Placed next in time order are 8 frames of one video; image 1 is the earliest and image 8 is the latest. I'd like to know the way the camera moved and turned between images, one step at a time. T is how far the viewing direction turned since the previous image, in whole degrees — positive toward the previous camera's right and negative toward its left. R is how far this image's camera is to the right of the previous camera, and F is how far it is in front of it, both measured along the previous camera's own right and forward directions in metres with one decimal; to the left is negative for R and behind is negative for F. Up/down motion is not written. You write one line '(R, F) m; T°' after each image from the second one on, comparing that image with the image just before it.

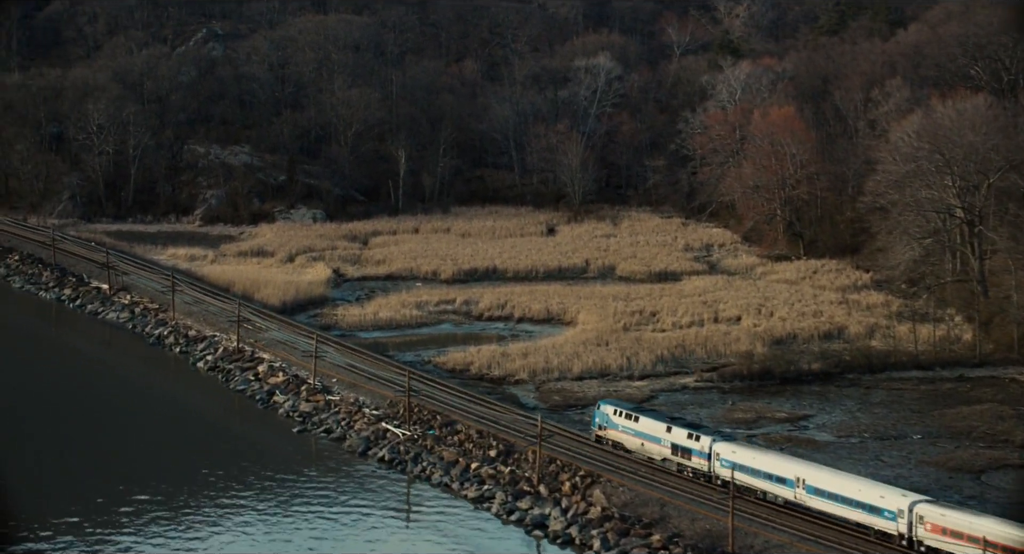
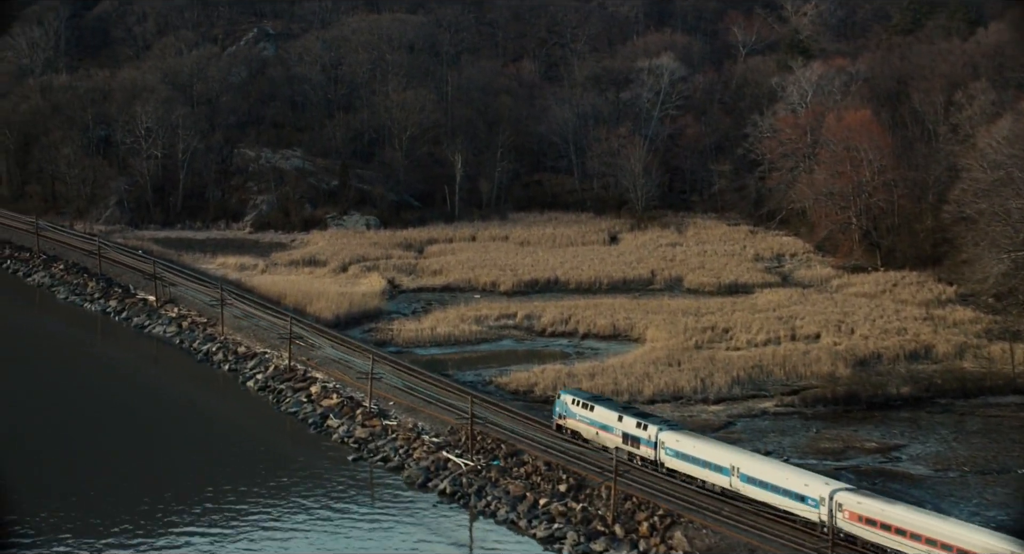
(-0.7, +3.4) m; -2°
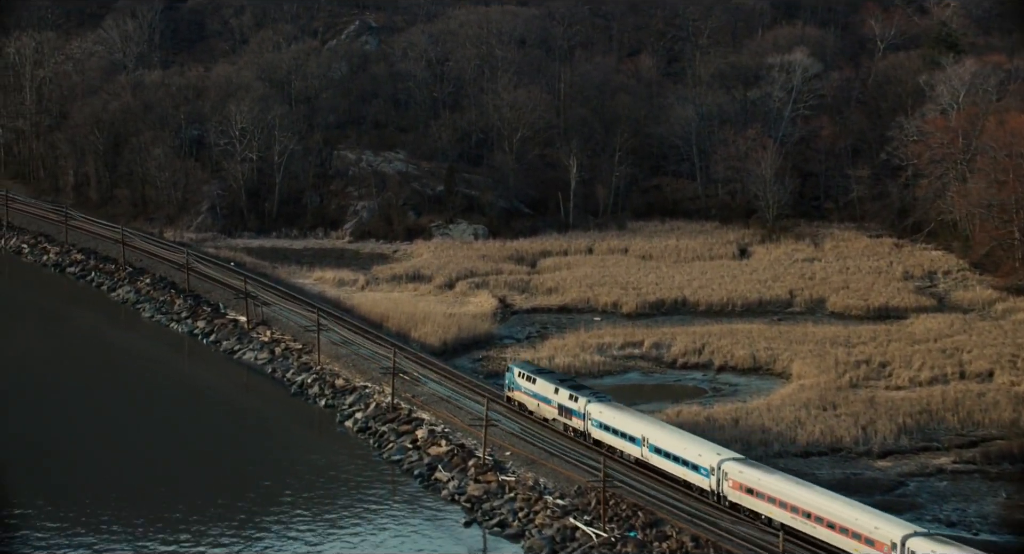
(-1.1, +6.8) m; -4°
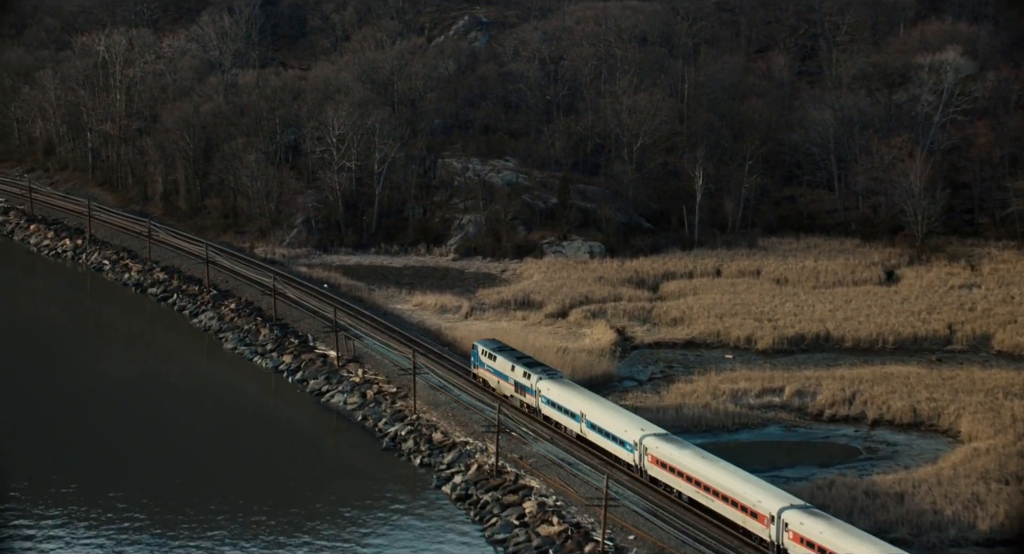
(-0.4, +7.1) m; -4°
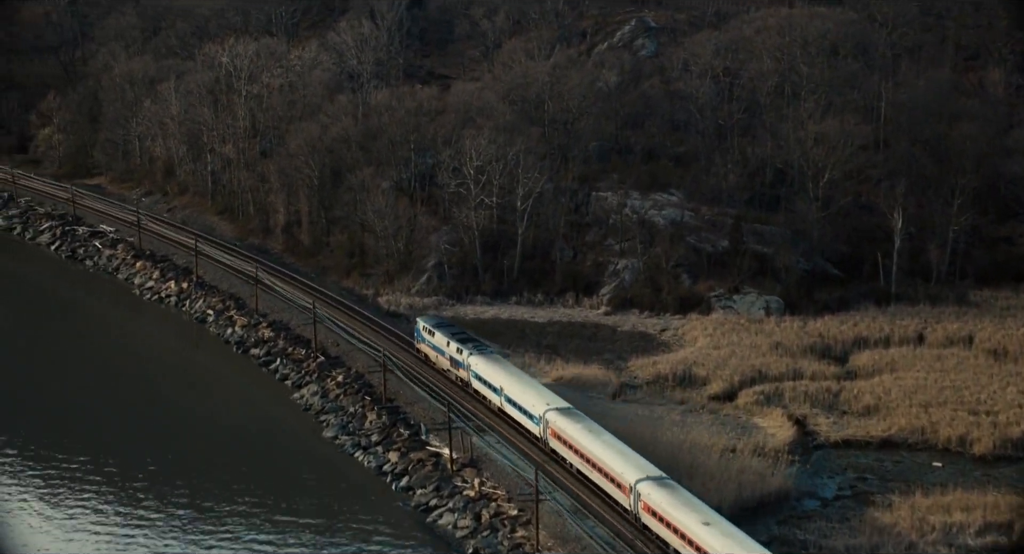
(+0.7, +10.4) m; -7°
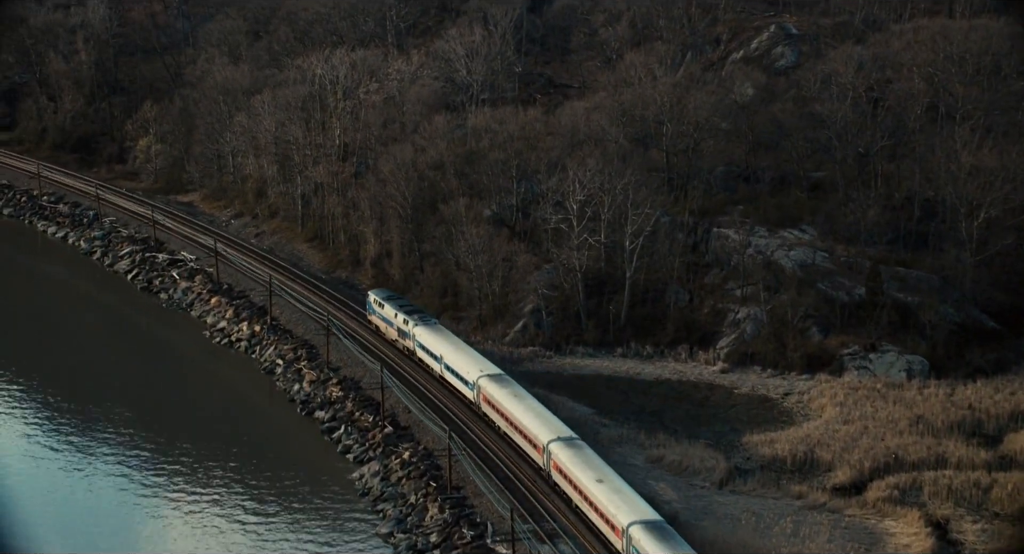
(+1.8, +7.2) m; -6°
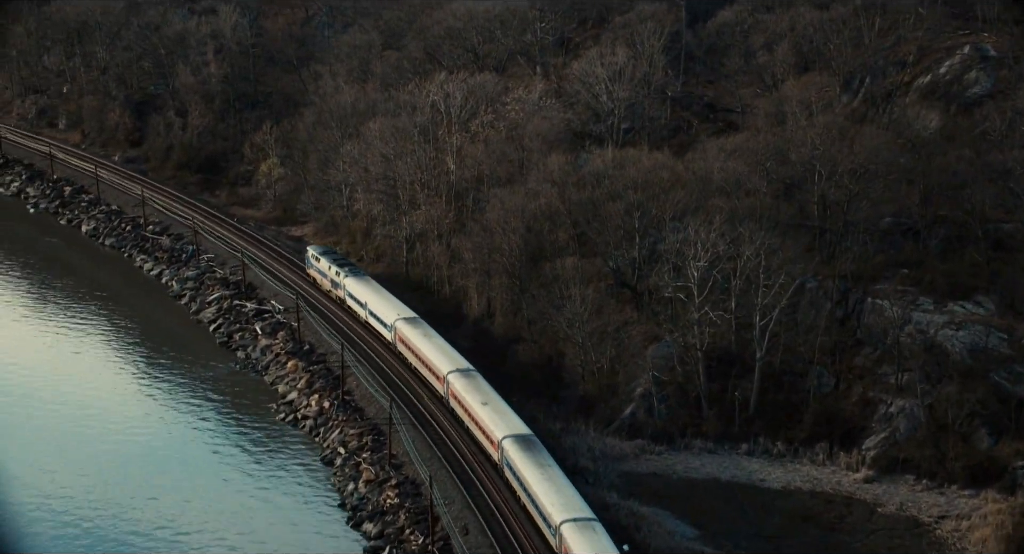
(+3.2, +8.7) m; -8°
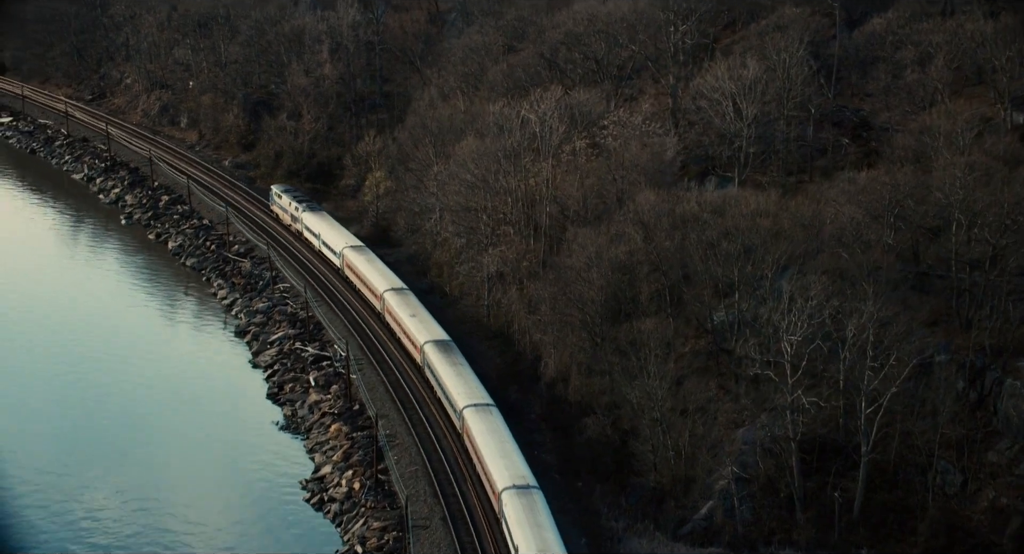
(+3.9, +7.6) m; -7°
